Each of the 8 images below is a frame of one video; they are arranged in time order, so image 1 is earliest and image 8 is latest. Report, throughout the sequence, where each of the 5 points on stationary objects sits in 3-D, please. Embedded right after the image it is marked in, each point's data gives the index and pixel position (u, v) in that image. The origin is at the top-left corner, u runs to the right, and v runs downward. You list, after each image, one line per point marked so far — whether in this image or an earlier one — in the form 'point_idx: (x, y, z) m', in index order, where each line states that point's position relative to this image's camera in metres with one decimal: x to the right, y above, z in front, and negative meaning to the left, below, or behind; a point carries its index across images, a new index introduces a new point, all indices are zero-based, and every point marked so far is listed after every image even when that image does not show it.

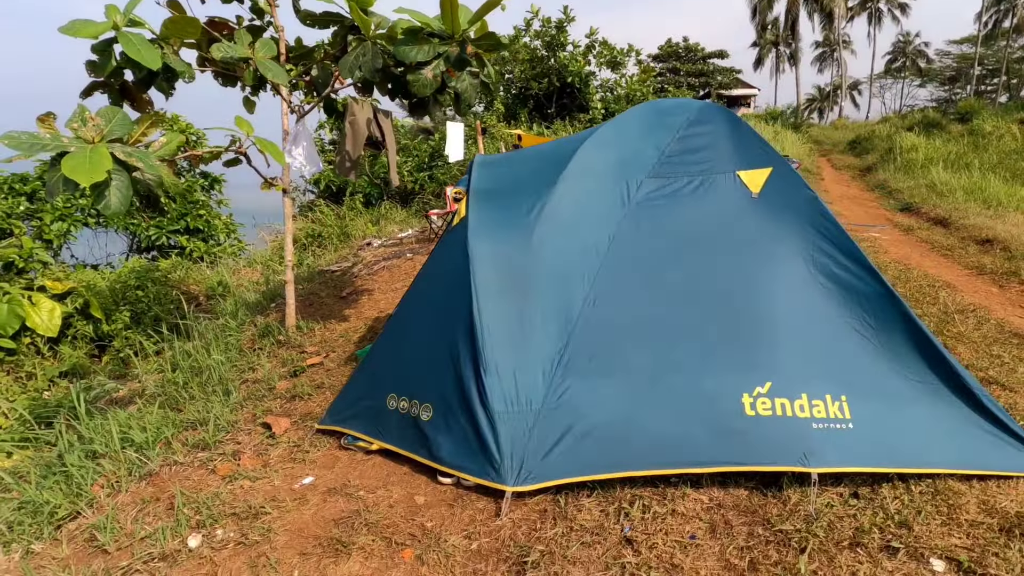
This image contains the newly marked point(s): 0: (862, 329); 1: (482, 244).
0: (+1.5, -0.2, +2.6) m
1: (-0.1, +0.2, +2.7) m
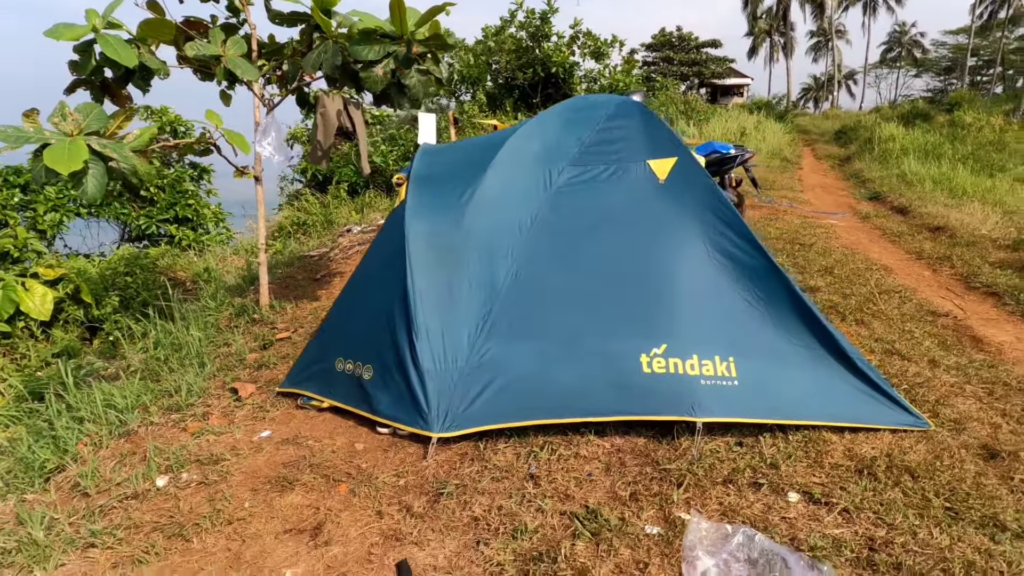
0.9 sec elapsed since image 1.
0: (+1.2, -0.1, +3.0) m
1: (-0.5, +0.3, +3.1) m
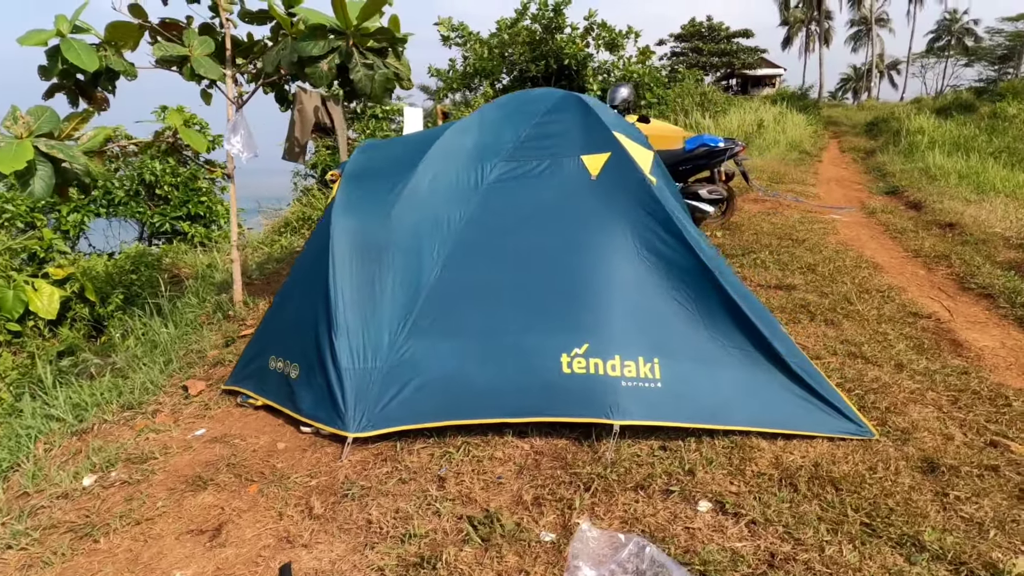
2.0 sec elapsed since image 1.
0: (+0.8, -0.1, +2.9) m
1: (-0.8, +0.3, +3.1) m
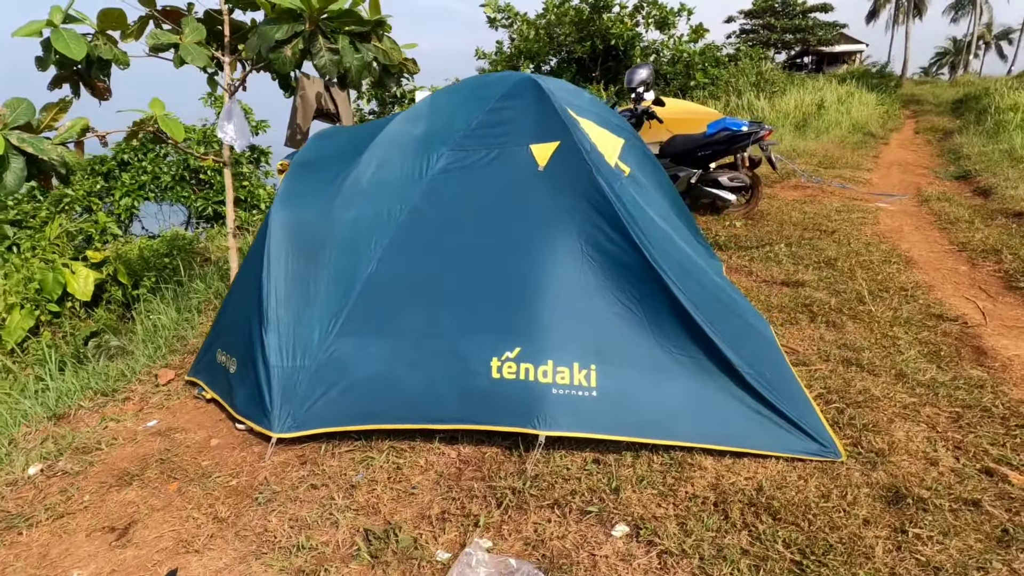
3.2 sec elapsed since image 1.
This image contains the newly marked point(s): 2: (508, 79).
0: (+0.5, -0.1, +2.7) m
1: (-1.1, +0.4, +3.0) m
2: (0.0, +1.1, +3.1) m
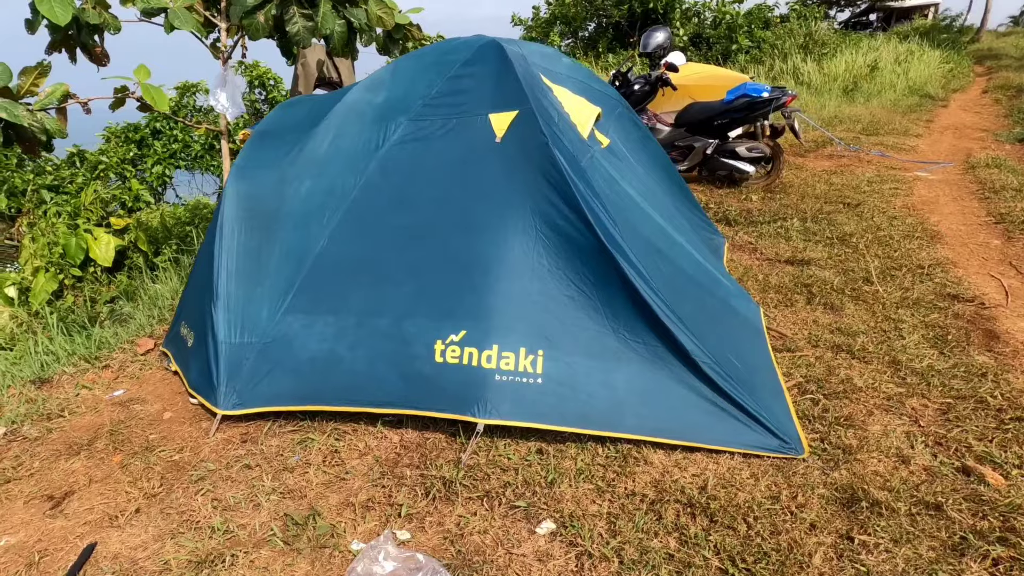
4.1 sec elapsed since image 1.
0: (+0.3, 0.0, +2.5) m
1: (-1.3, +0.5, +2.9) m
2: (-0.2, +1.2, +2.9) m
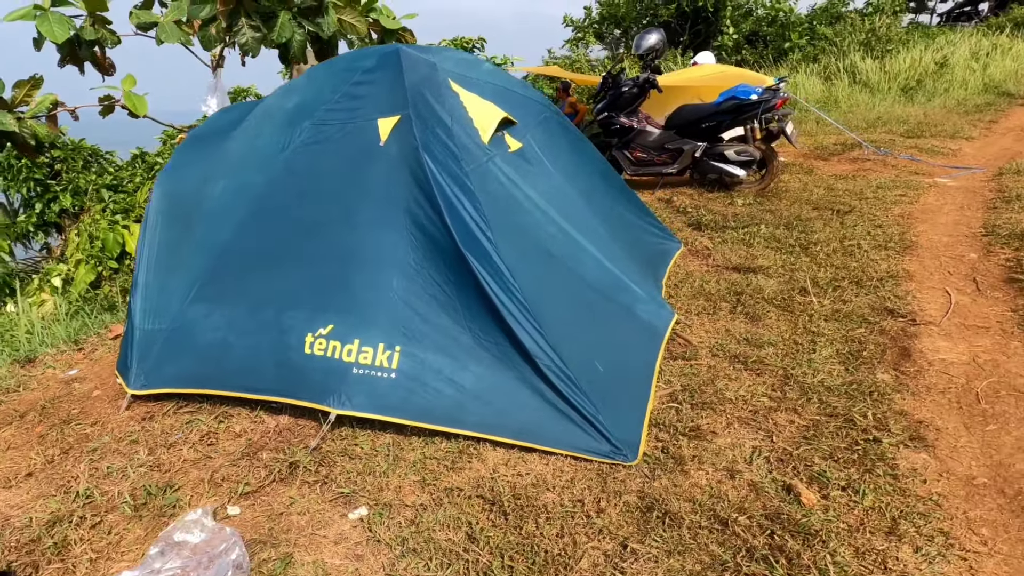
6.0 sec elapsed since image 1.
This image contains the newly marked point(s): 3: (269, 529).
0: (-0.3, 0.0, +2.6) m
1: (-1.8, +0.5, +3.2) m
2: (-0.7, +1.2, +3.1) m
3: (-0.8, -0.8, +2.1) m
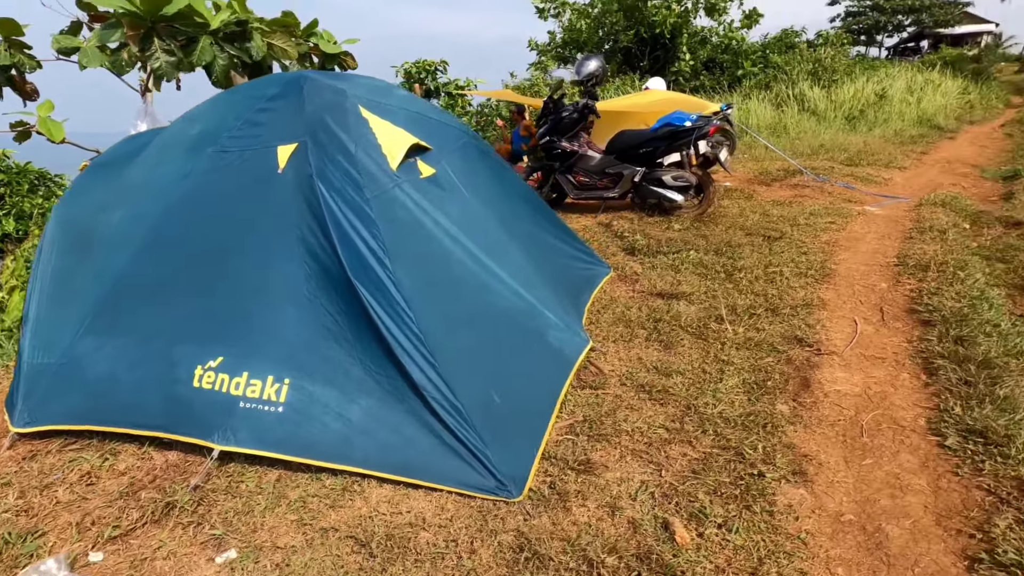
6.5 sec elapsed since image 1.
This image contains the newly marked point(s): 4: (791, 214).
0: (-0.7, -0.1, +2.5) m
1: (-2.3, +0.4, +3.1) m
2: (-1.2, +1.1, +3.0) m
3: (-1.3, -1.0, +2.0) m
4: (+3.0, +0.8, +6.4) m
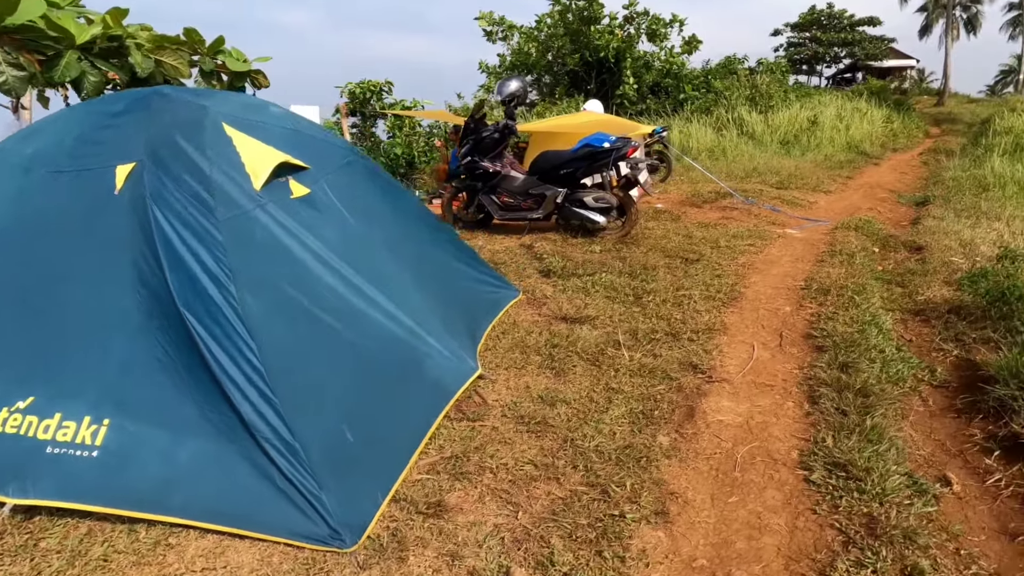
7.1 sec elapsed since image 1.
0: (-1.3, -0.2, +2.3) m
1: (-2.9, +0.3, +2.8) m
2: (-1.8, +0.9, +2.8) m
3: (-1.8, -1.1, +1.8) m
4: (+2.2, +0.6, +6.4) m
